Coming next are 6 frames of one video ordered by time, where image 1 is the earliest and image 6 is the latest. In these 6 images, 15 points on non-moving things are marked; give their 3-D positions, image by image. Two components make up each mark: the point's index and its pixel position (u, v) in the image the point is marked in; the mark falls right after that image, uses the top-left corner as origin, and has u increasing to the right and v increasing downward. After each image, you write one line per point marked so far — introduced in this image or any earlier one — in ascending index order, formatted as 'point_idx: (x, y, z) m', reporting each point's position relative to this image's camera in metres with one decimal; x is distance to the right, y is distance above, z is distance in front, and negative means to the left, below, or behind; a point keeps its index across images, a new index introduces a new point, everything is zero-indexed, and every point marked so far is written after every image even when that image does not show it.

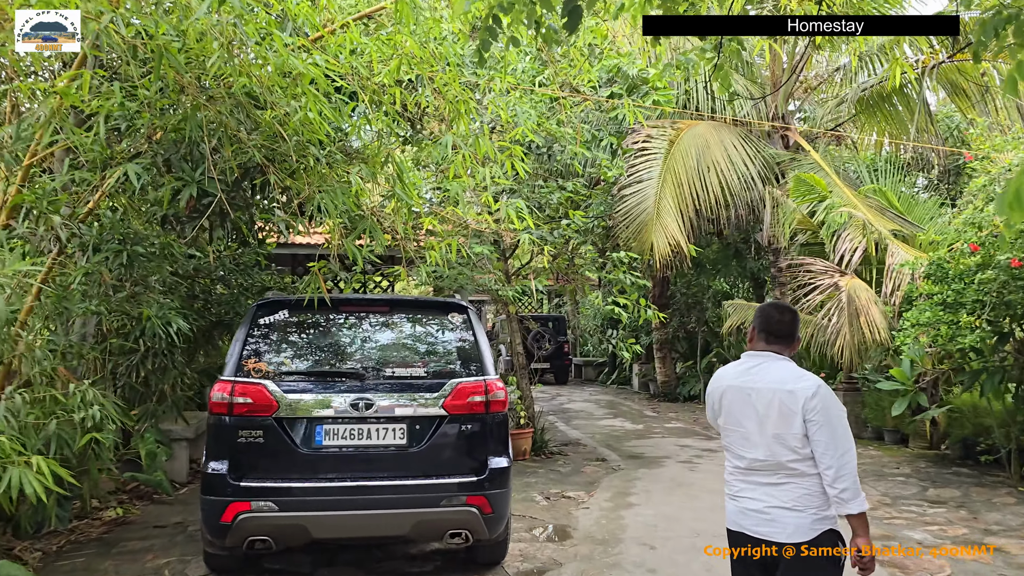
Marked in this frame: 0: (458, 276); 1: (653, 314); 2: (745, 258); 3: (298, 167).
0: (-0.4, +0.1, +6.8) m
1: (+1.2, -0.2, +7.6) m
2: (+3.0, +0.4, +11.8) m
3: (-1.0, +0.6, +4.2) m
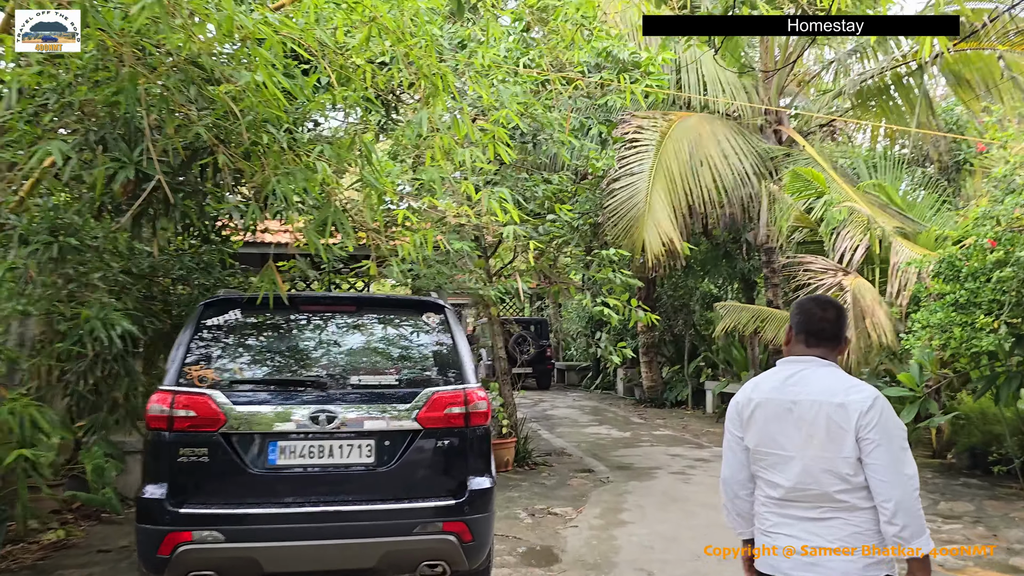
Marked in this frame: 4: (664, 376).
0: (-0.5, +0.1, +6.4) m
1: (+1.0, -0.2, +7.2) m
2: (+2.8, +0.4, +11.4) m
3: (-1.0, +0.6, +3.7) m
4: (+2.3, -1.3, +13.7) m
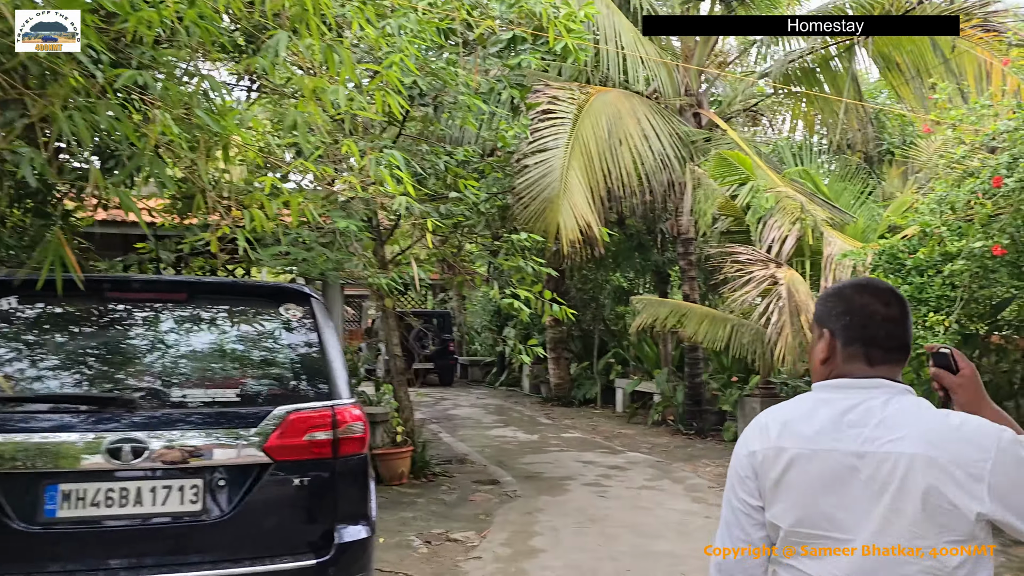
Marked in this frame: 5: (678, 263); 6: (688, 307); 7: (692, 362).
0: (-1.1, +0.2, +5.5) m
1: (+0.3, -0.2, +6.4) m
2: (+1.6, +0.4, +10.8) m
3: (-1.4, +0.6, +2.7) m
4: (+0.9, -1.2, +13.0) m
5: (+1.7, +0.3, +9.7) m
6: (+1.6, -0.2, +8.3) m
7: (+1.9, -0.8, +9.5) m
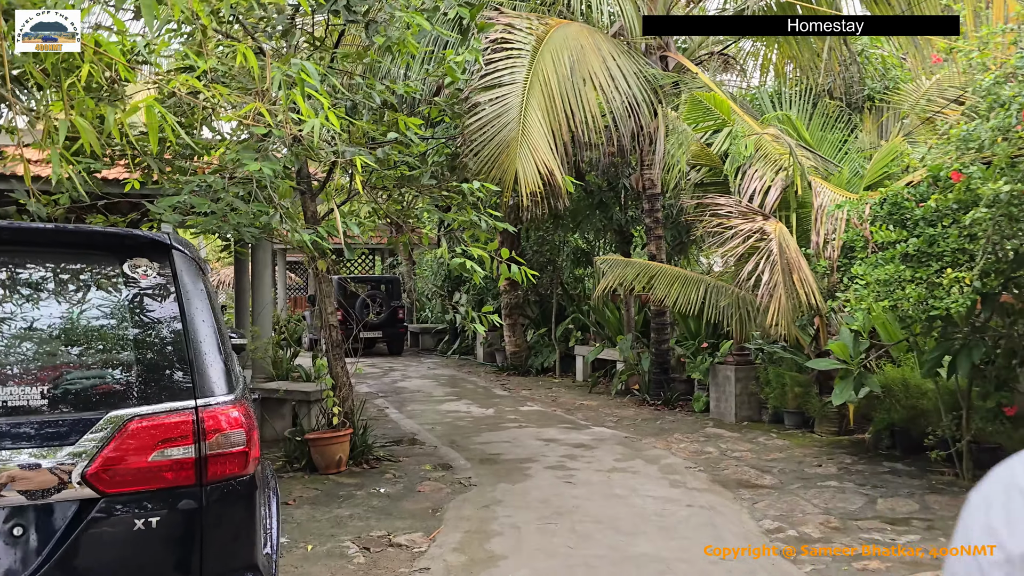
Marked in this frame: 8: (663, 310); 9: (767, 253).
0: (-1.4, +0.4, +4.6) m
1: (0.0, +0.1, +5.6) m
2: (+1.1, +0.9, +10.0) m
3: (-1.5, +0.7, +1.8) m
4: (+0.2, -0.7, +12.3) m
5: (+1.3, +0.7, +8.9) m
6: (+1.2, +0.2, +7.5) m
7: (+1.4, -0.4, +8.8) m
8: (+1.4, -0.2, +8.8) m
9: (+1.5, +0.2, +5.3) m
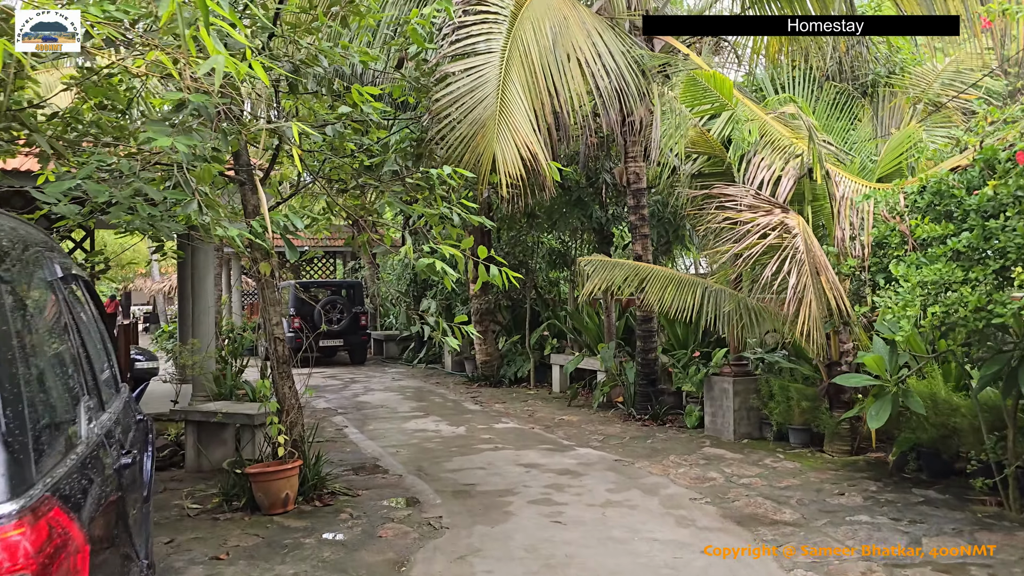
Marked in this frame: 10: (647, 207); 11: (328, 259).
0: (-1.5, +0.3, +3.7) m
1: (-0.1, +0.1, +4.8) m
2: (+0.8, +0.8, +9.2) m
3: (-1.5, +0.7, +1.0) m
4: (-0.1, -0.8, +11.5) m
5: (+1.0, +0.6, +8.2) m
6: (+1.0, +0.1, +6.8) m
7: (+1.2, -0.4, +8.0) m
8: (+1.2, -0.2, +8.0) m
9: (+1.4, +0.2, +4.5) m
10: (+1.1, +0.7, +7.5) m
11: (-3.2, +0.5, +16.0) m
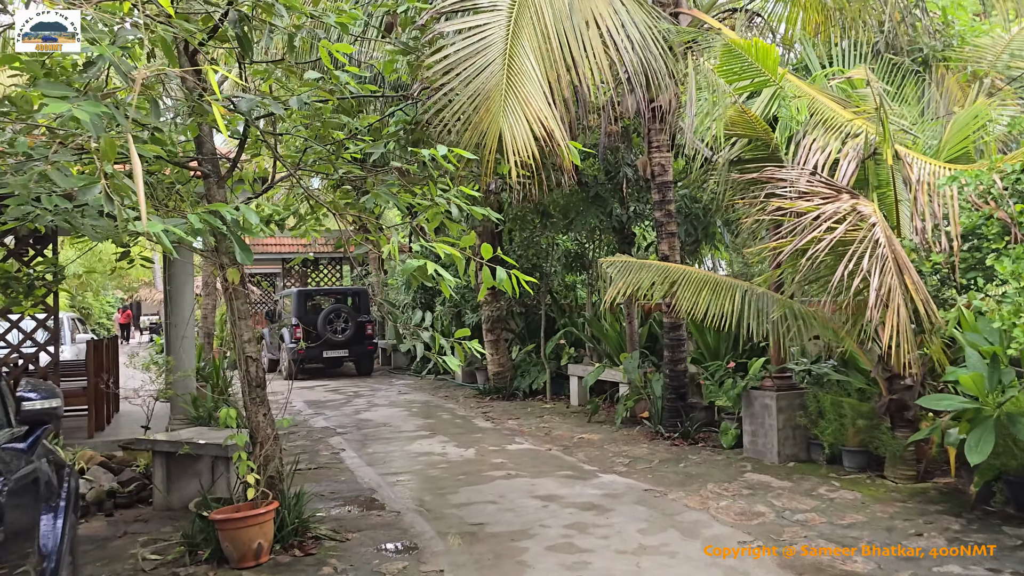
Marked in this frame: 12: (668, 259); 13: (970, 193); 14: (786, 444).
0: (-1.4, +0.3, +2.9) m
1: (-0.1, 0.0, +4.0) m
2: (+0.9, +0.8, +8.4) m
3: (-1.5, +0.7, +0.2) m
4: (0.0, -0.8, +10.7) m
5: (+1.1, +0.6, +7.4) m
6: (+1.1, +0.1, +5.9) m
7: (+1.3, -0.4, +7.2) m
8: (+1.3, -0.3, +7.2) m
9: (+1.4, +0.2, +3.7) m
10: (+1.2, +0.7, +6.7) m
11: (-3.0, +0.4, +15.3) m
12: (+1.2, +0.2, +6.8) m
13: (+1.9, +0.4, +3.7) m
14: (+1.8, -1.0, +6.2) m
